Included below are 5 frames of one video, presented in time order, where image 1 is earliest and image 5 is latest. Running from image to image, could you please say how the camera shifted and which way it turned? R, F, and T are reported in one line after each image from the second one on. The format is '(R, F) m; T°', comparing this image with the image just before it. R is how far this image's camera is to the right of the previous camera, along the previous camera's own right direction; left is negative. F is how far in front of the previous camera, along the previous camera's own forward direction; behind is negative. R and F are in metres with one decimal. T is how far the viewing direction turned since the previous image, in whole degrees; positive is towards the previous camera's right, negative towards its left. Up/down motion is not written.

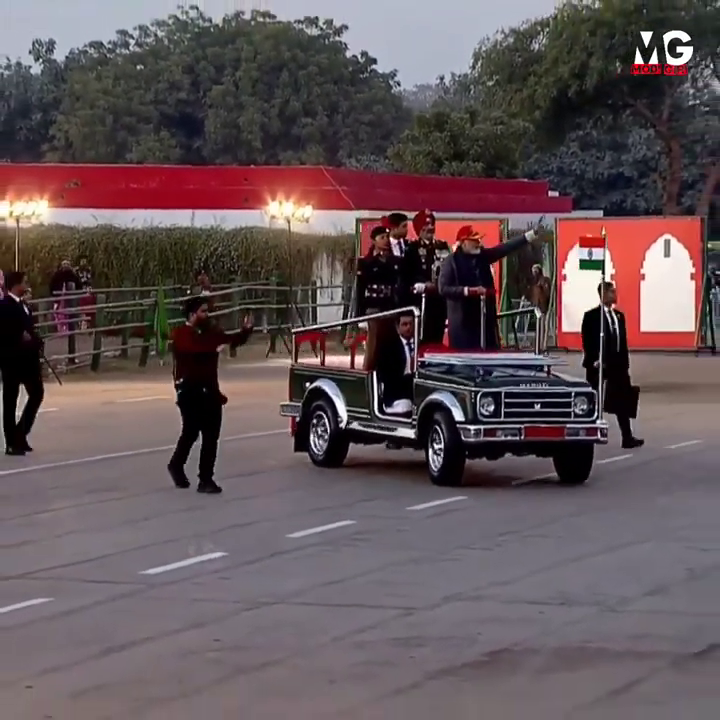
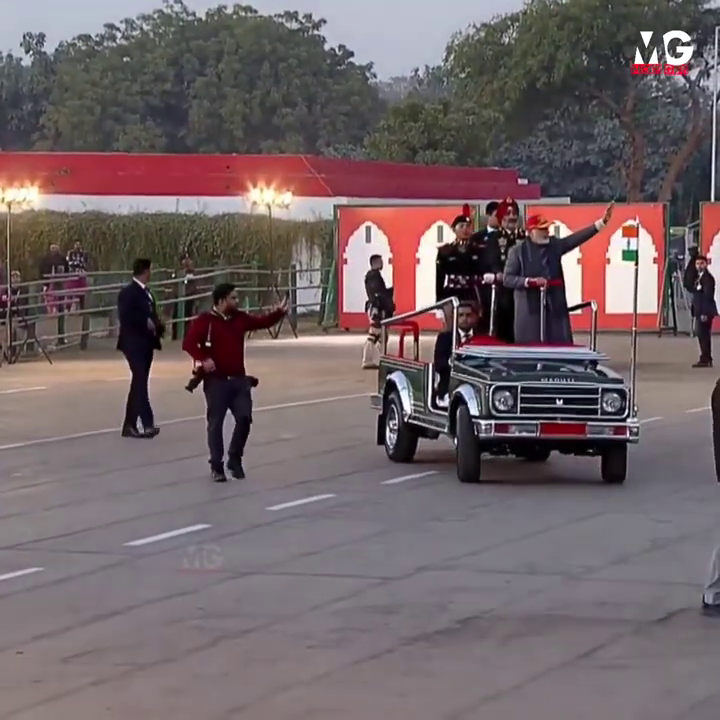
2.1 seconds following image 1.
(+0.1, -0.4) m; 0°
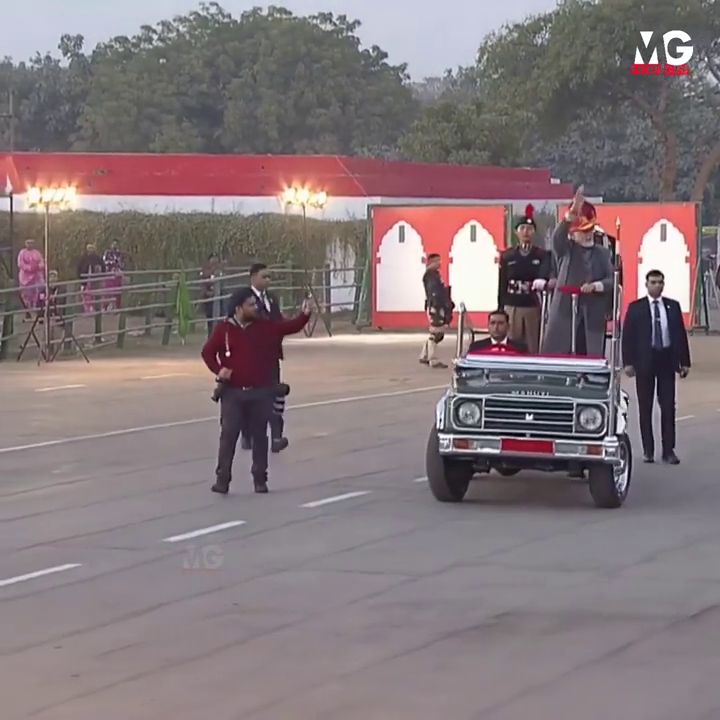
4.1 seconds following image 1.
(0.0, -0.1) m; -1°
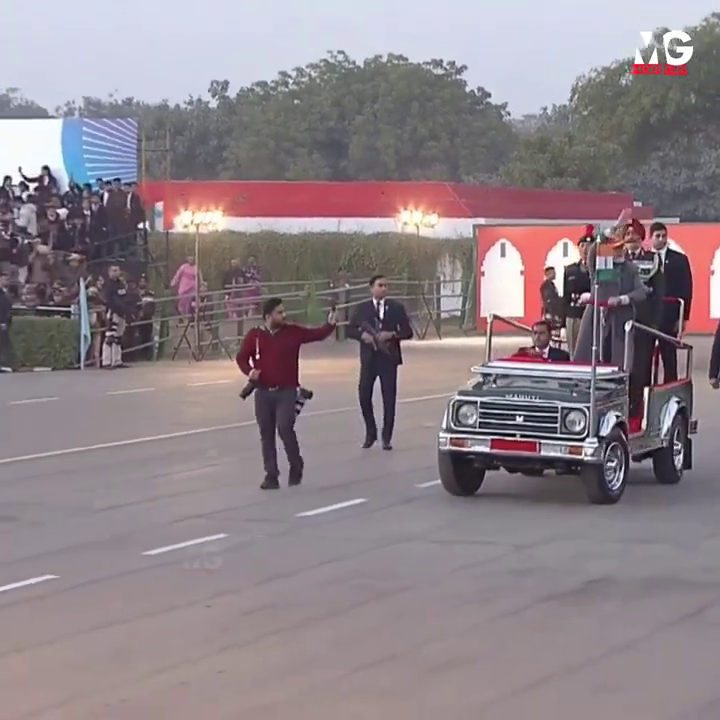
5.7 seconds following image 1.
(+0.3, -1.5) m; -5°
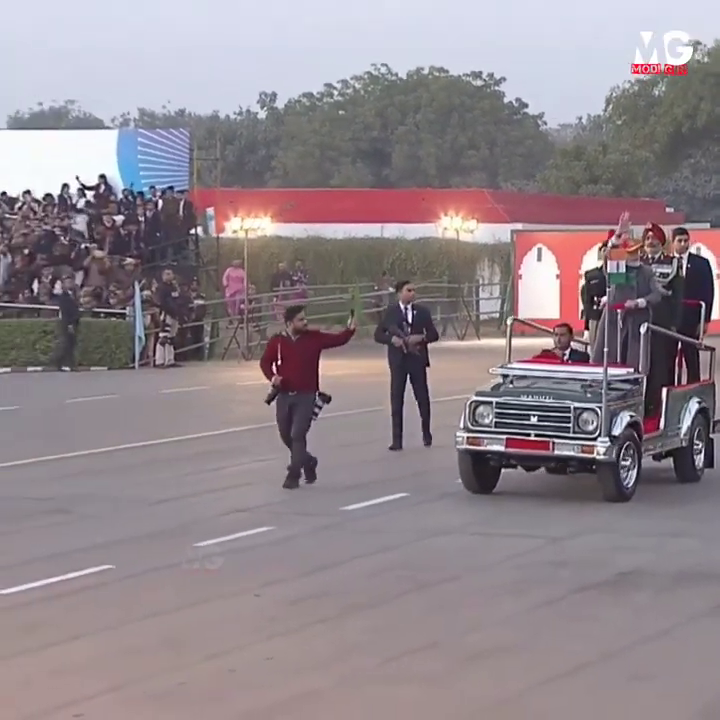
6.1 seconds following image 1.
(+0.1, -0.5) m; -2°
